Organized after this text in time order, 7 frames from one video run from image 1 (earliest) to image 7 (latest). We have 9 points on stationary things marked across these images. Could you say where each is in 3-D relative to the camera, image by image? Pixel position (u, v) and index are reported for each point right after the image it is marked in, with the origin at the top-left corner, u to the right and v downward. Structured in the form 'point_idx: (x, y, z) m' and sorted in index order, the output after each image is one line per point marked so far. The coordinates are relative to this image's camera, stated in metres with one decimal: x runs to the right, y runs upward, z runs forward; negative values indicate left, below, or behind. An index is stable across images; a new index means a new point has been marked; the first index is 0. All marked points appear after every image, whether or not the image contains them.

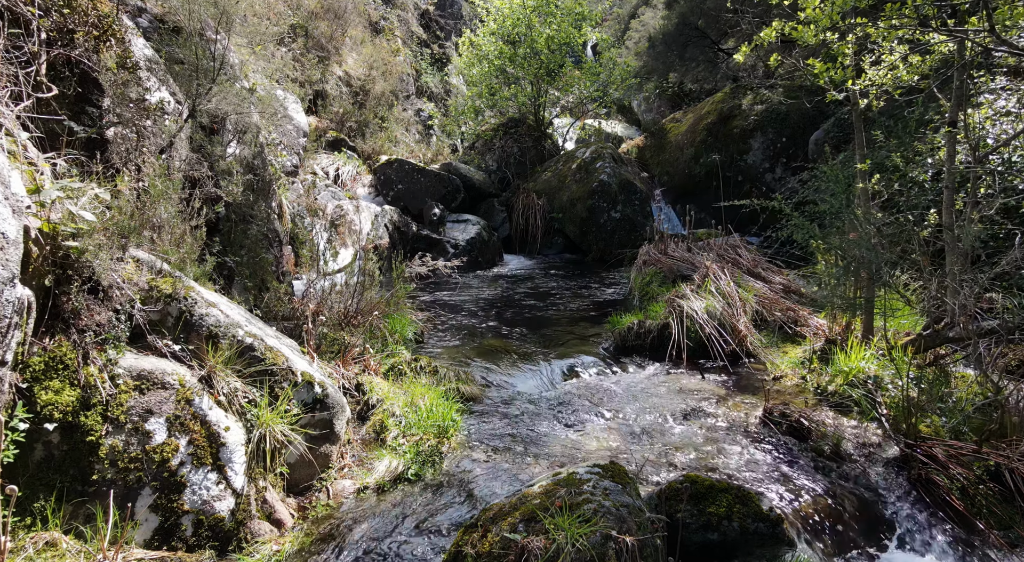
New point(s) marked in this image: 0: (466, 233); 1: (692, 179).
0: (-0.9, +0.9, +11.4) m
1: (+4.1, +2.3, +14.0) m
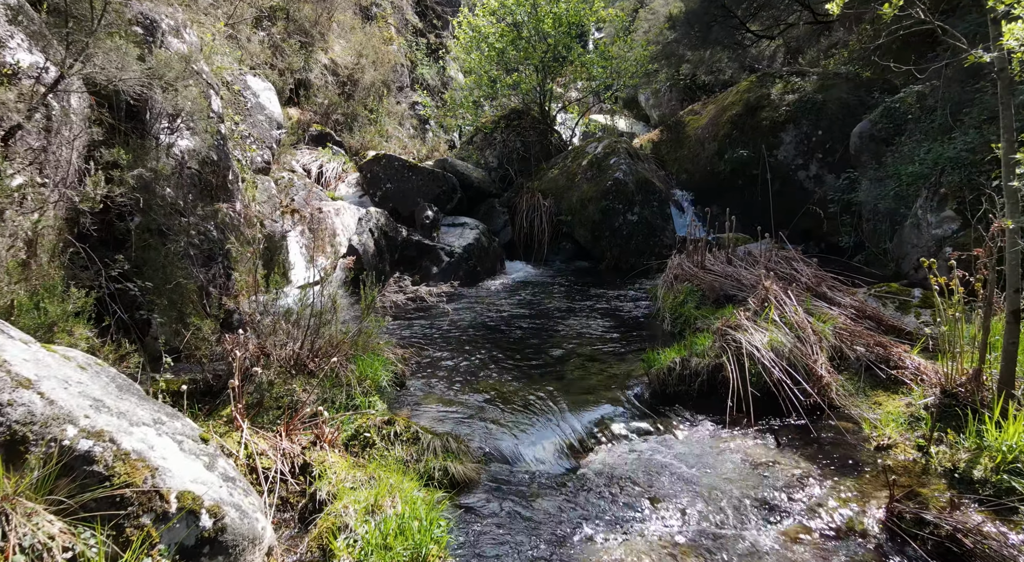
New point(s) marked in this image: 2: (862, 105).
0: (-0.8, +0.7, +10.1) m
1: (+4.1, +2.1, +12.6) m
2: (+6.2, +3.2, +11.1) m
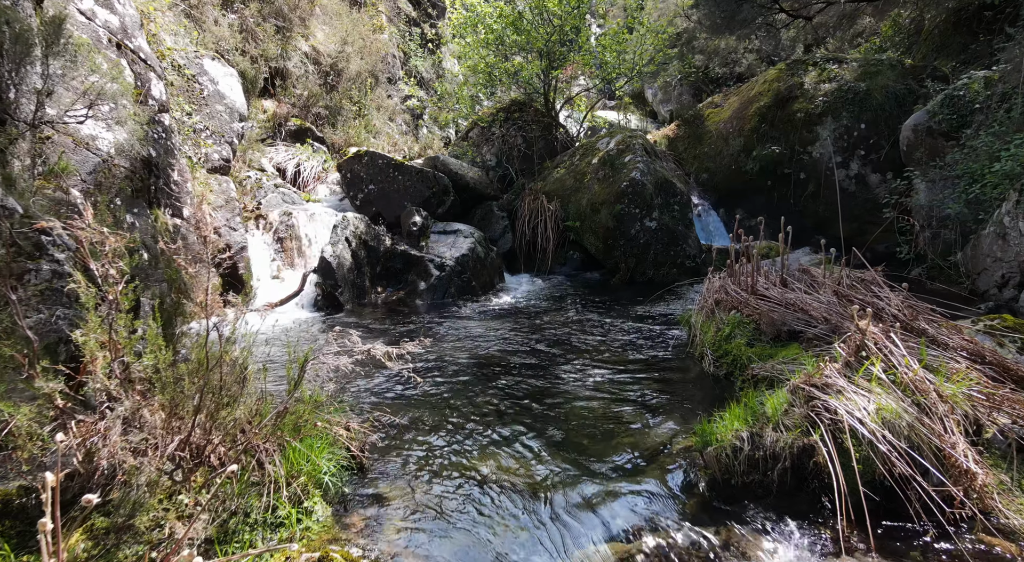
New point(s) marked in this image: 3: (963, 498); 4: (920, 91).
0: (-0.8, +0.5, +8.7) m
1: (+4.1, +1.9, +11.2) m
2: (+6.2, +2.9, +9.7) m
3: (+2.1, -1.0, +3.0) m
4: (+6.4, +3.0, +9.7) m
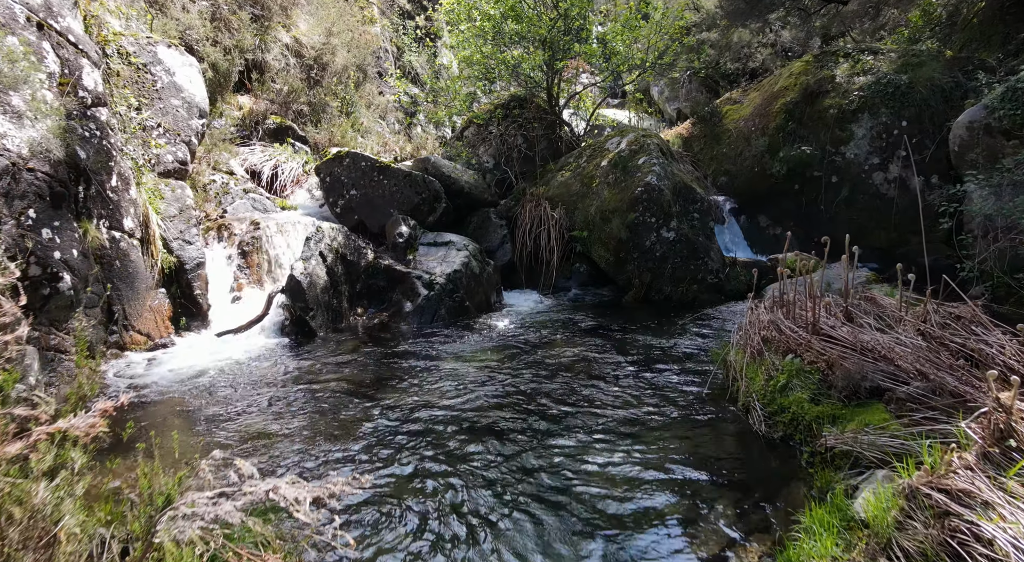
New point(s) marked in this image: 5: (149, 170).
0: (-0.8, +0.2, +7.6) m
1: (+4.1, +1.6, +10.1) m
2: (+6.2, +2.7, +8.6) m
3: (+2.1, -1.3, +1.9) m
4: (+6.3, +2.7, +8.6) m
5: (-3.9, +1.2, +6.6) m
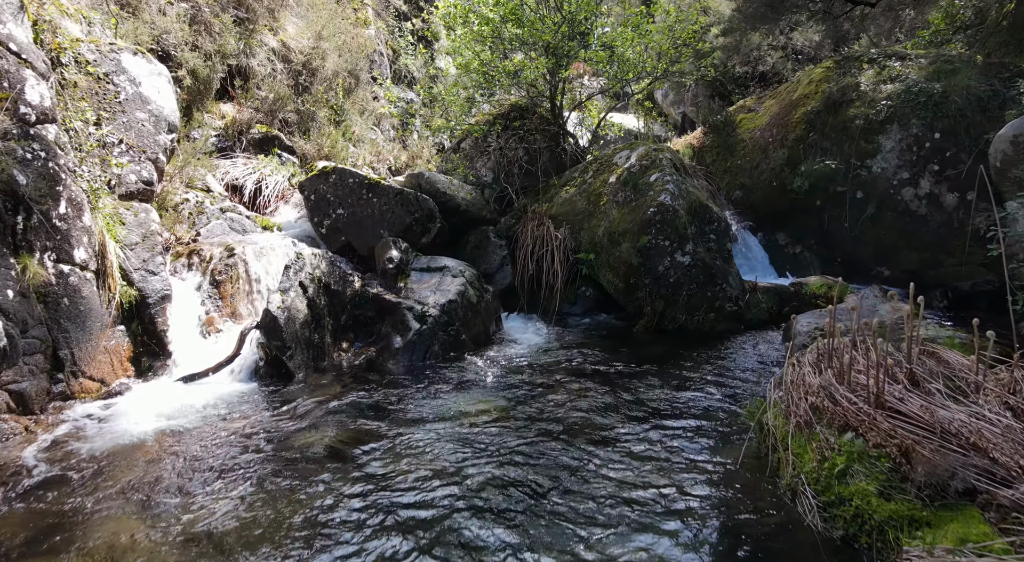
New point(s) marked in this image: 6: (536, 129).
0: (-0.8, -0.1, +6.9) m
1: (+4.1, +1.3, +9.5) m
2: (+6.2, +2.4, +8.0) m
3: (+2.1, -1.6, +1.2) m
4: (+6.4, +2.4, +8.0) m
5: (-3.9, +0.8, +6.0) m
6: (+0.4, +2.4, +9.9) m
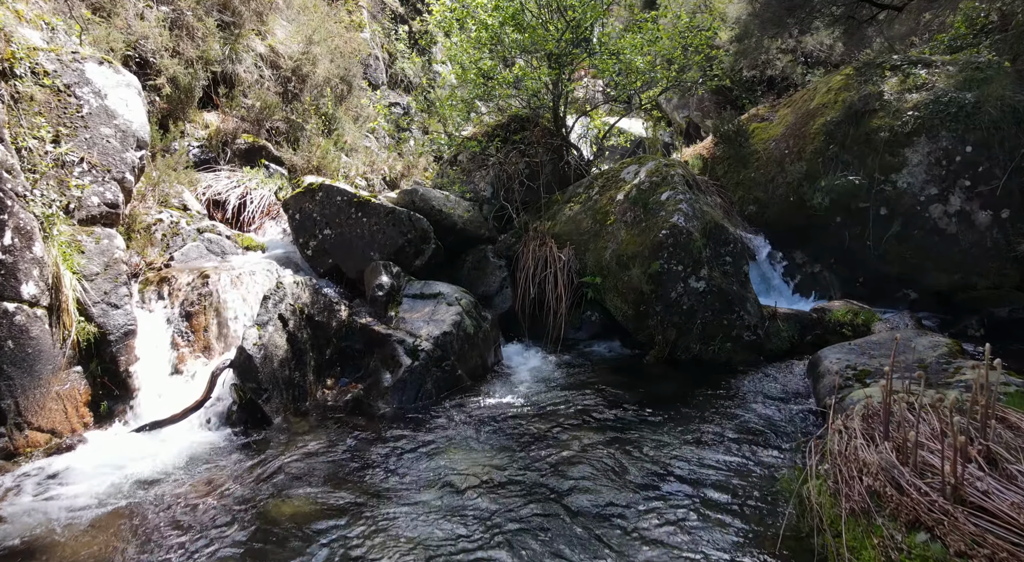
0: (-0.8, -0.4, +6.4) m
1: (+4.1, +1.0, +8.9) m
2: (+6.2, +2.1, +7.4) m
3: (+2.1, -1.9, +0.6) m
4: (+6.4, +2.1, +7.4) m
5: (-3.9, +0.5, +5.4) m
6: (+0.4, +2.1, +9.3) m
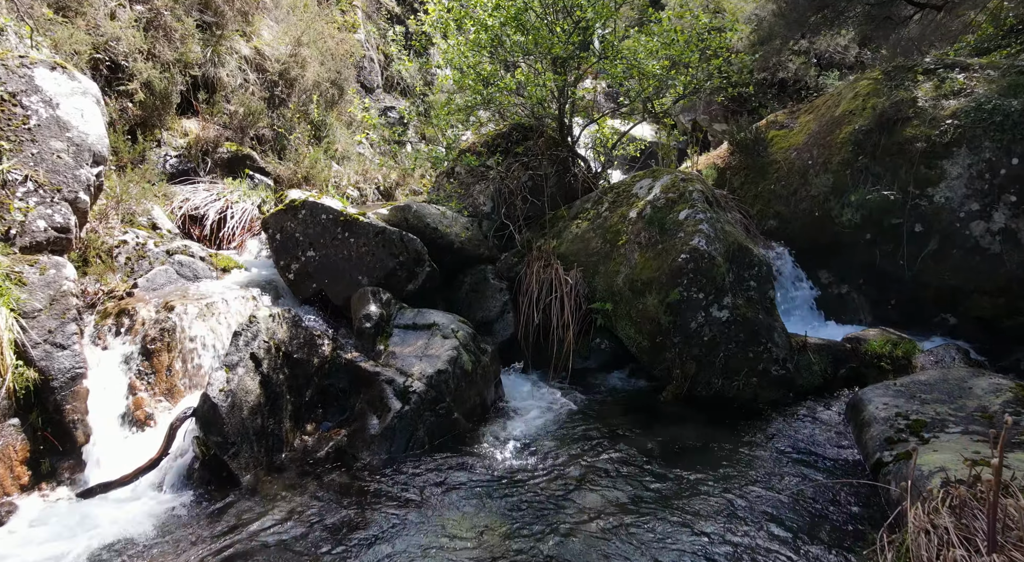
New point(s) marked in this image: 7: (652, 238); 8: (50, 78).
0: (-0.8, -0.7, +5.7) m
1: (+4.1, +0.7, +8.2) m
2: (+6.3, +1.8, +6.7) m
3: (+2.2, -2.2, -0.1) m
4: (+6.4, +1.8, +6.7) m
5: (-3.9, +0.3, +4.7) m
6: (+0.4, +1.8, +8.6) m
7: (+1.5, +0.5, +6.5) m
8: (-4.2, +1.8, +5.6) m
